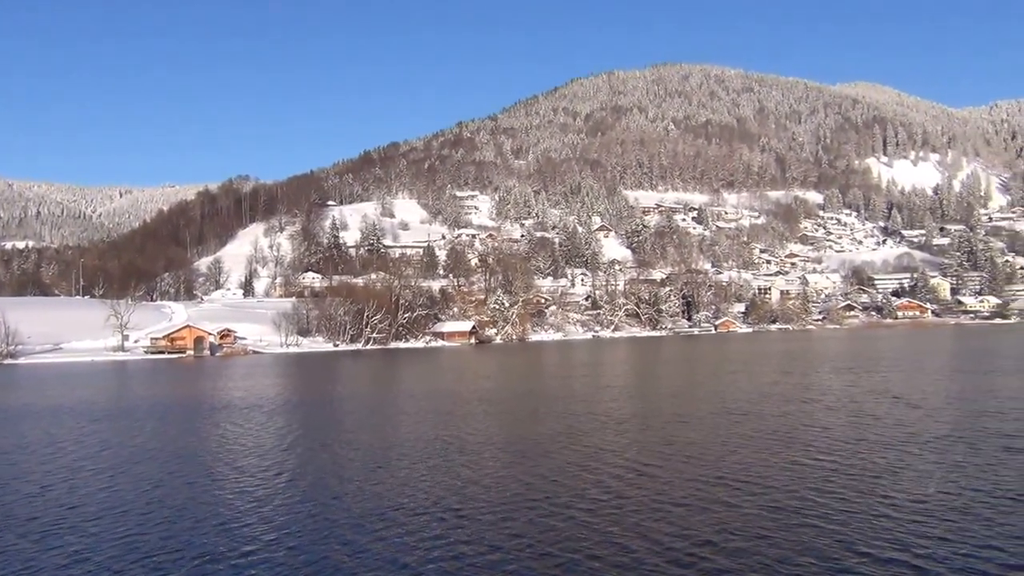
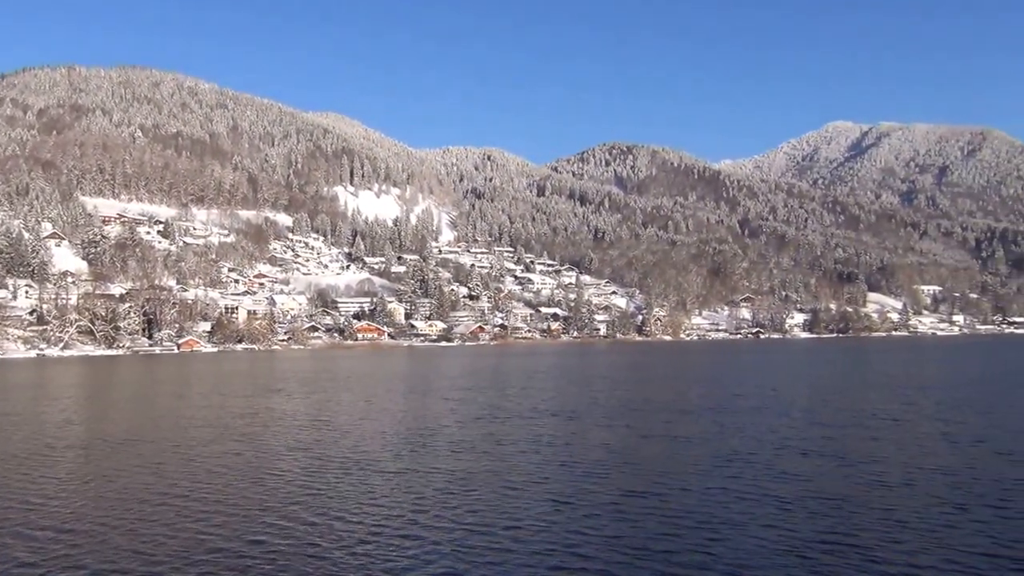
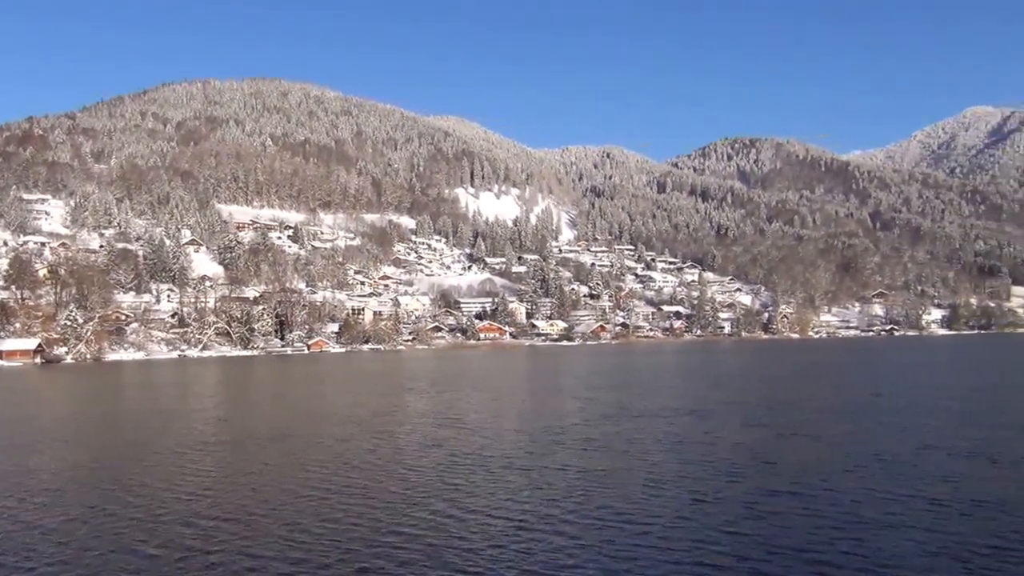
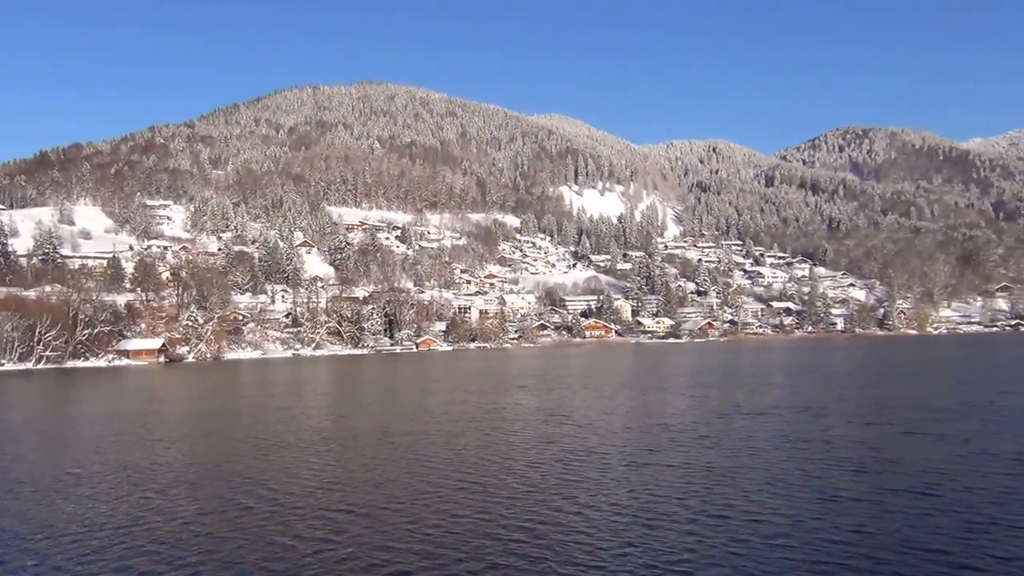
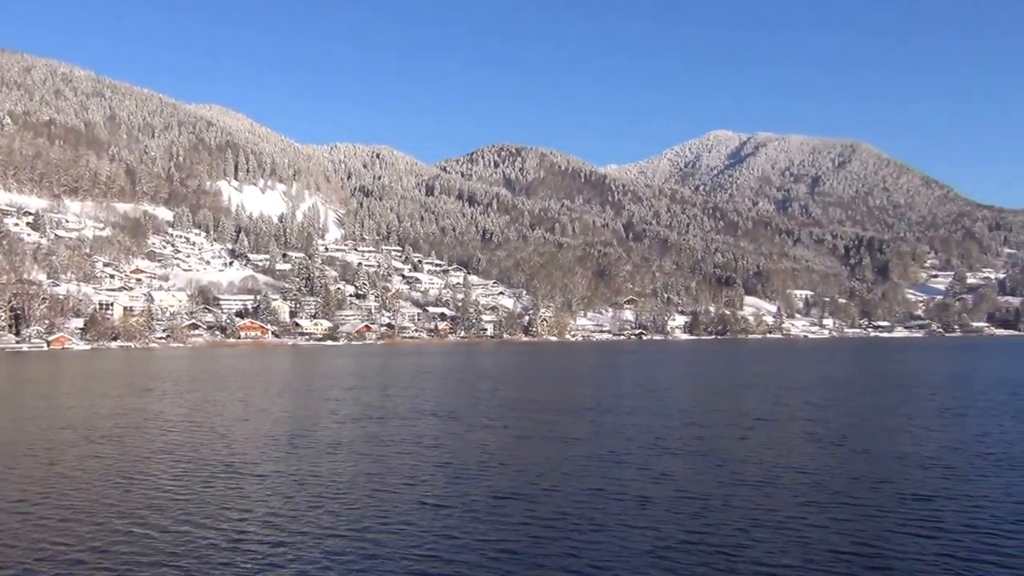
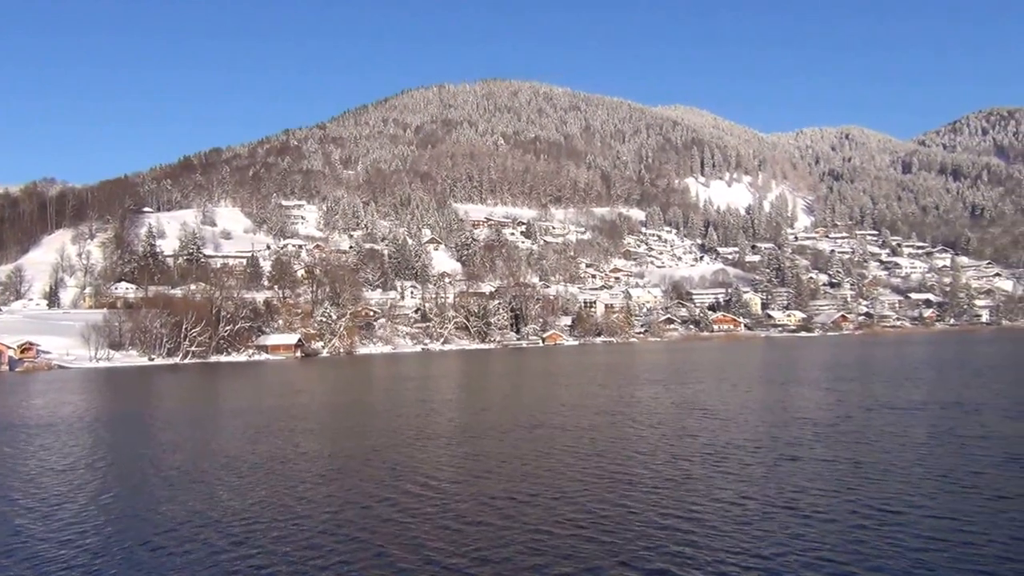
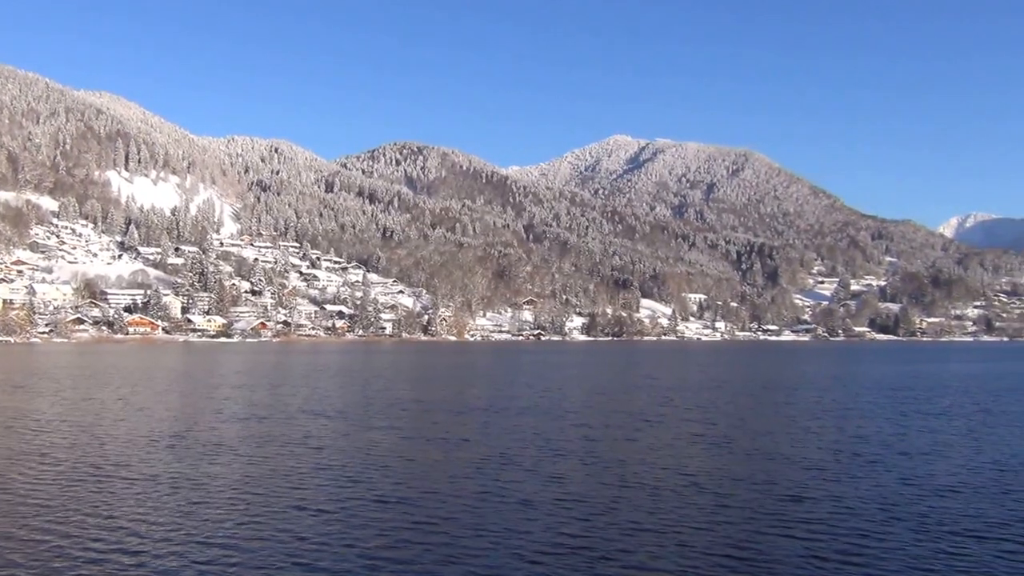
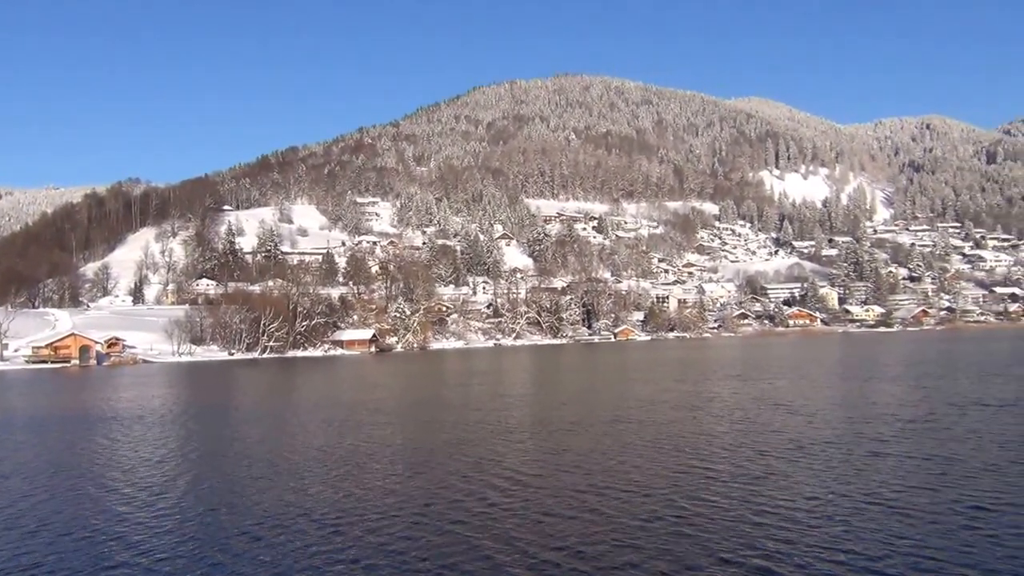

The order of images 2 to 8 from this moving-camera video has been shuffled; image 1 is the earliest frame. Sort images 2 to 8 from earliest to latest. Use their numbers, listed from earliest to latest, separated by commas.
8, 6, 4, 3, 2, 5, 7
